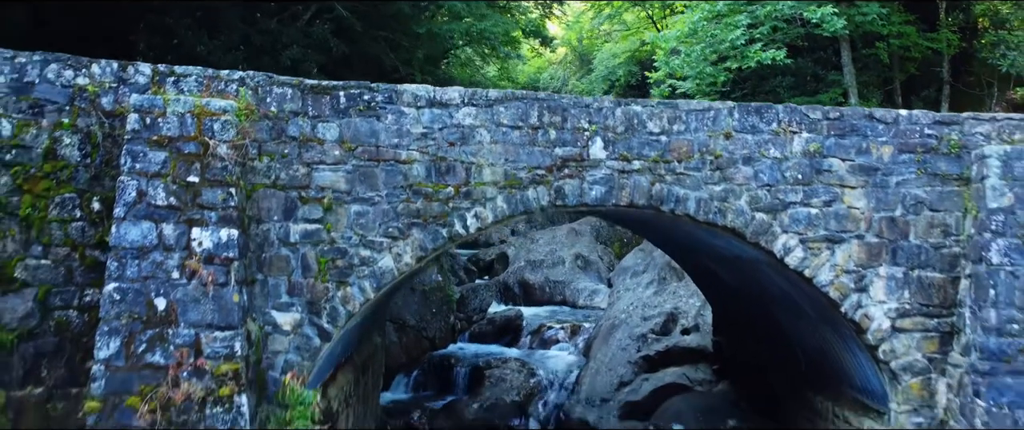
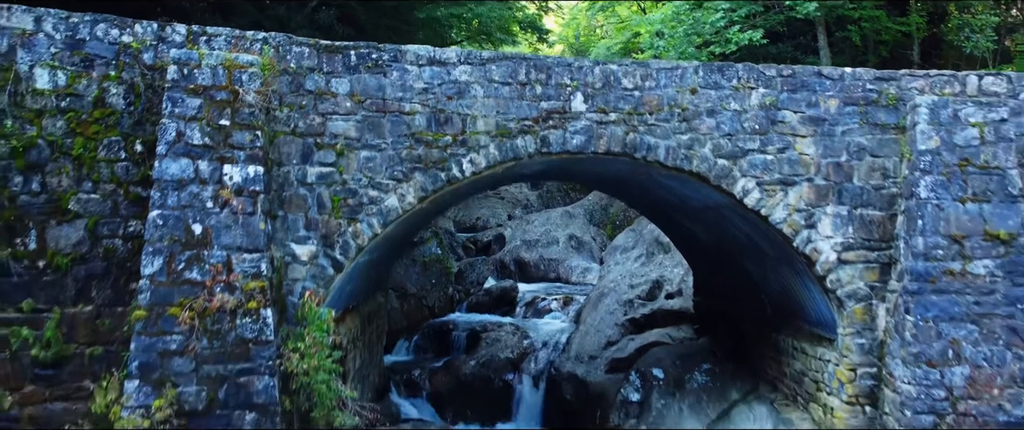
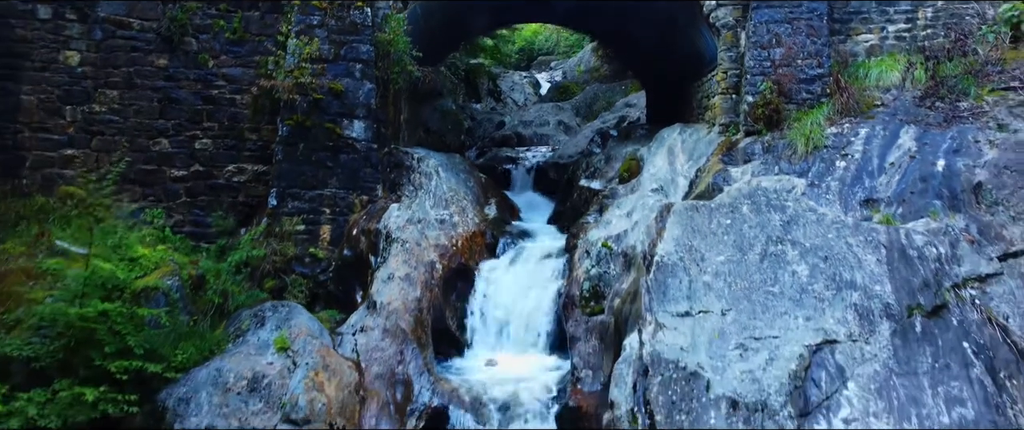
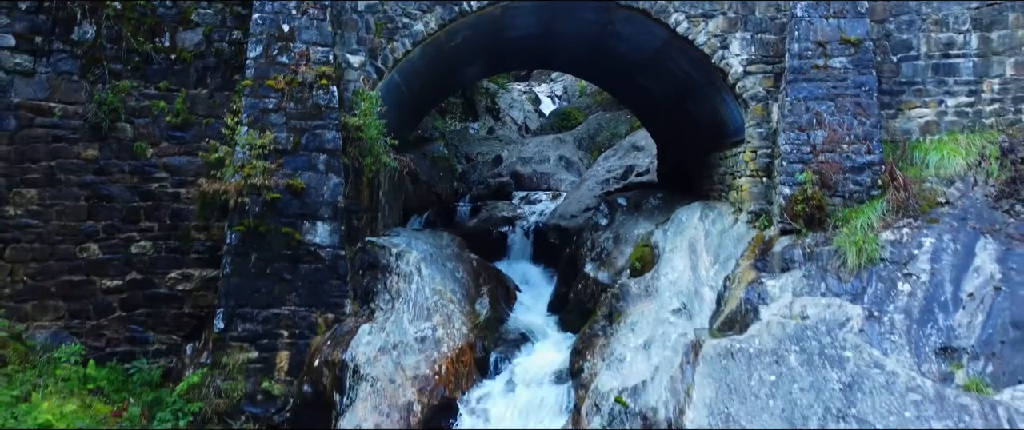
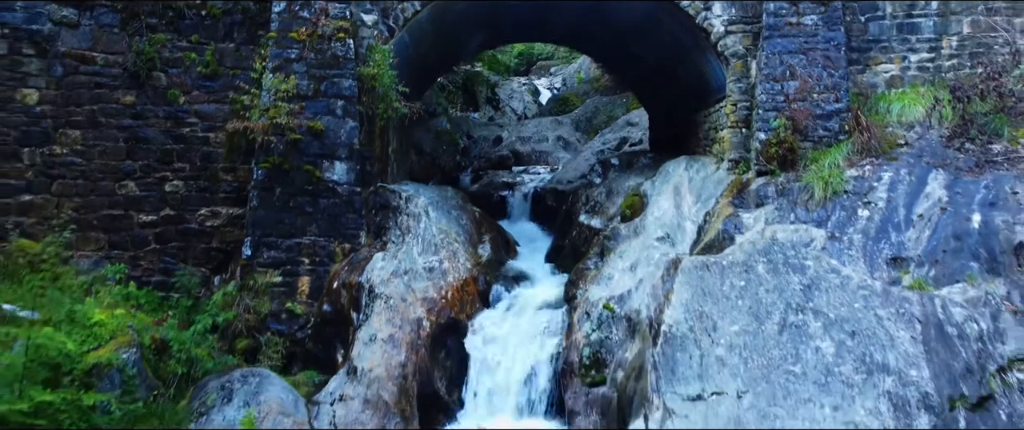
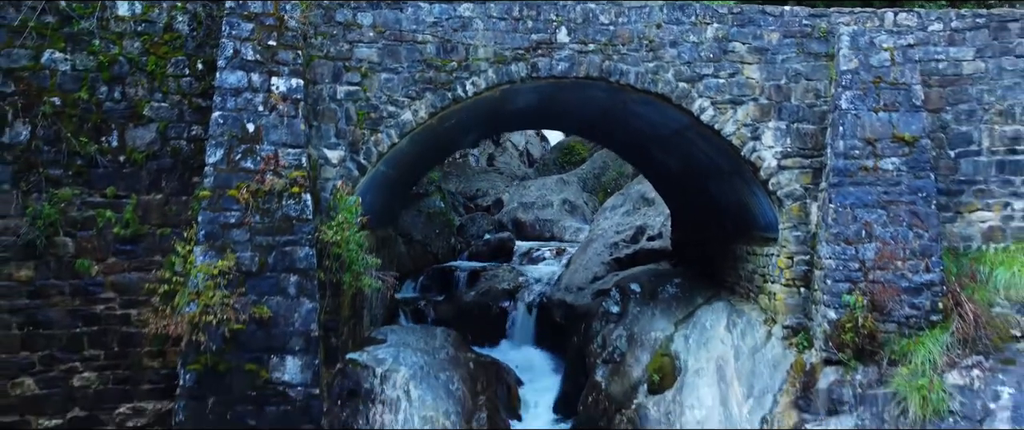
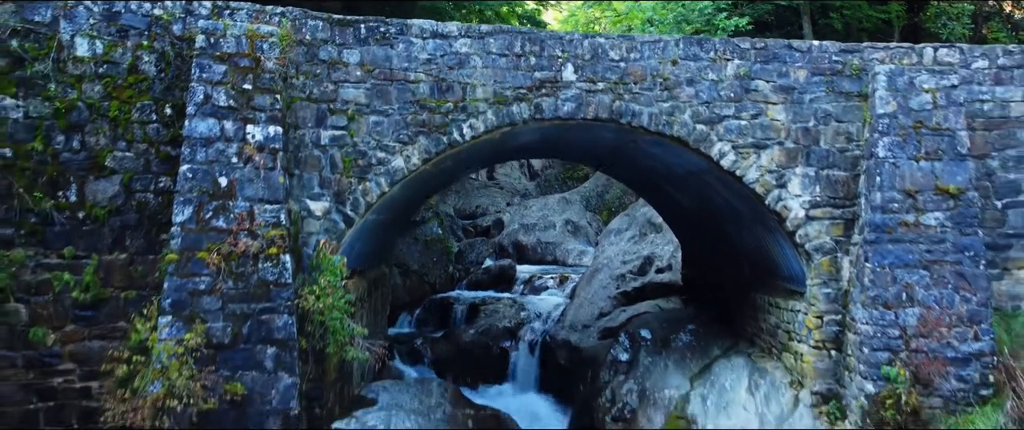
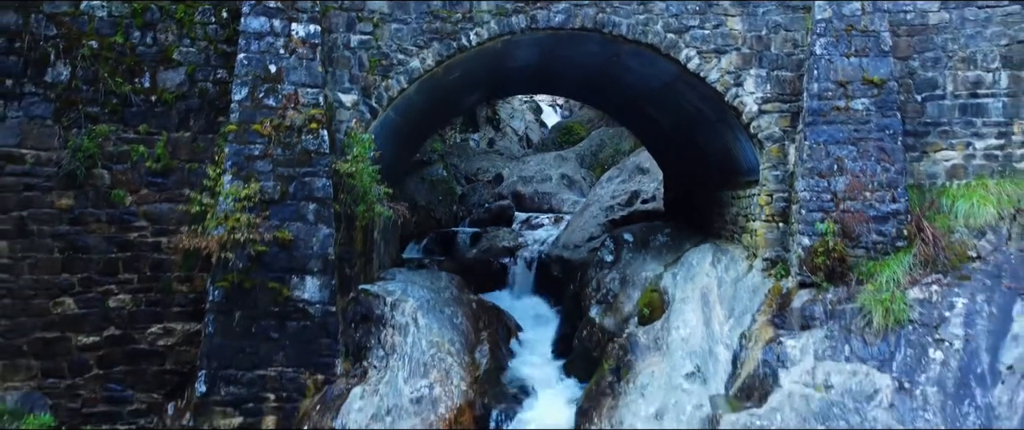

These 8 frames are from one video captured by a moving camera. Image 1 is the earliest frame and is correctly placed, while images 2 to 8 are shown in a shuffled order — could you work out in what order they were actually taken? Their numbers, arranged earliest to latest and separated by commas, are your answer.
2, 7, 6, 8, 4, 5, 3
